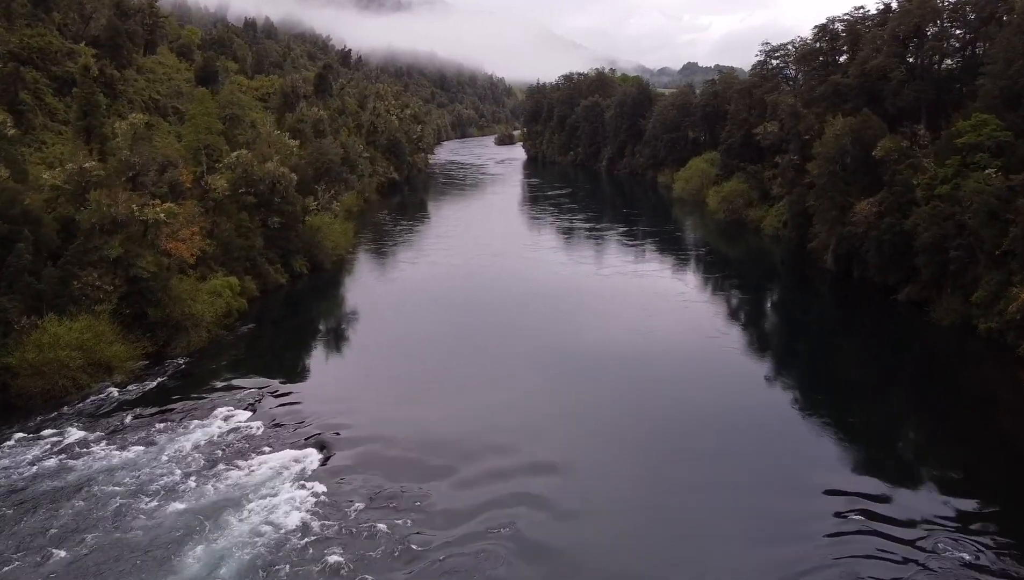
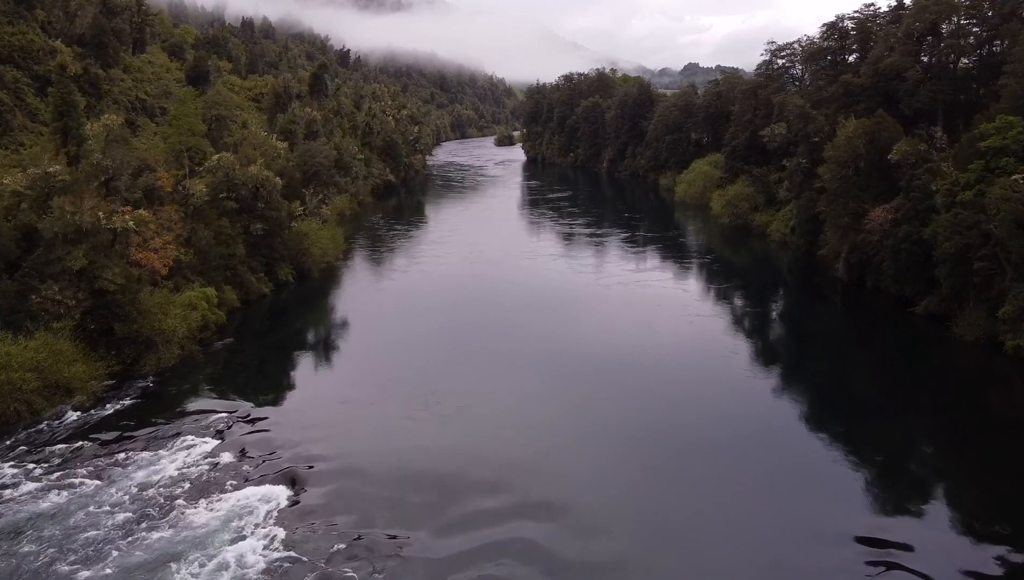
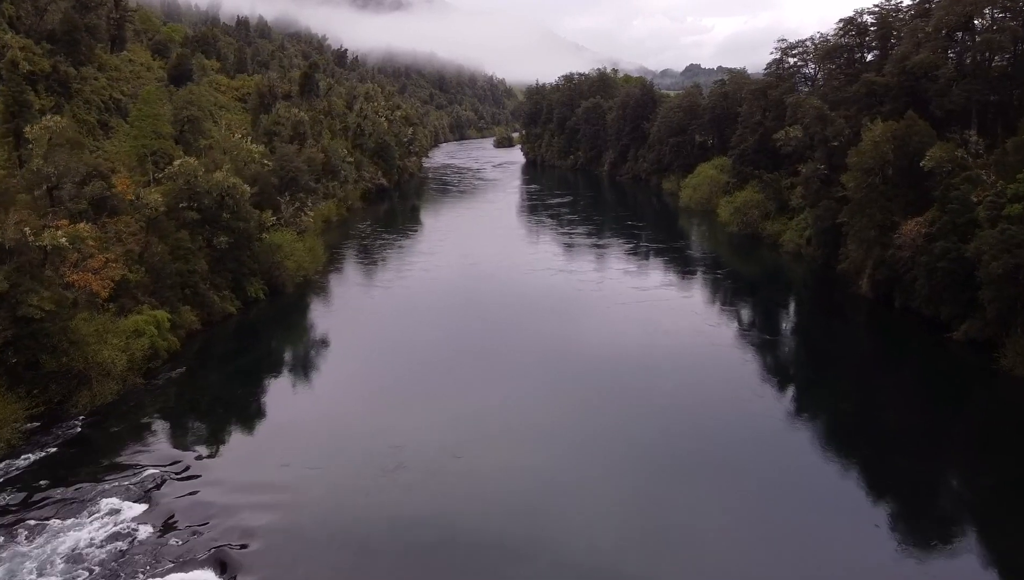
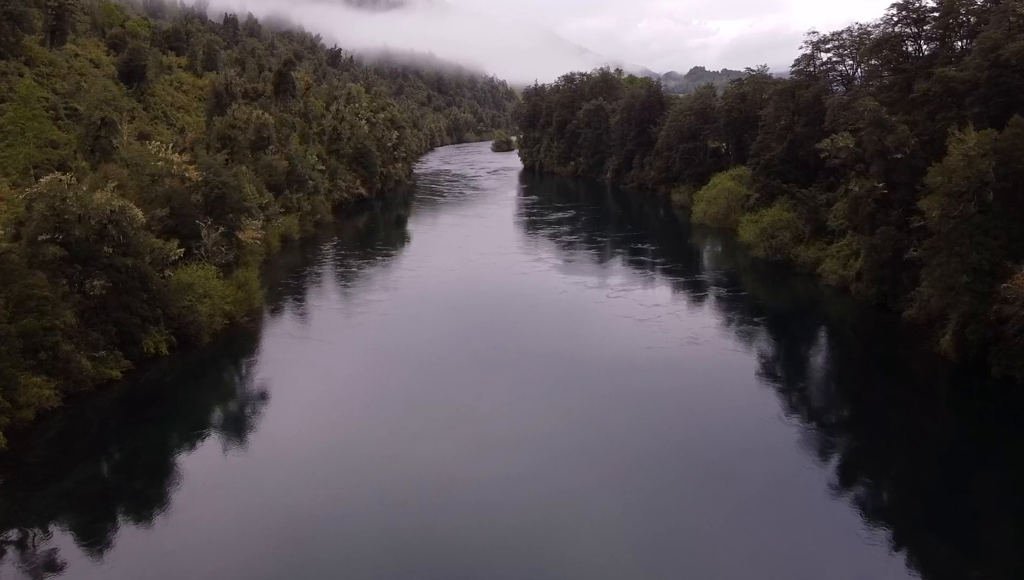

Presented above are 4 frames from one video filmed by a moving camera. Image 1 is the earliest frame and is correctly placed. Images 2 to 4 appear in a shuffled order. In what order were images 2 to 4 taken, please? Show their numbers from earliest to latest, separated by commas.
2, 3, 4
